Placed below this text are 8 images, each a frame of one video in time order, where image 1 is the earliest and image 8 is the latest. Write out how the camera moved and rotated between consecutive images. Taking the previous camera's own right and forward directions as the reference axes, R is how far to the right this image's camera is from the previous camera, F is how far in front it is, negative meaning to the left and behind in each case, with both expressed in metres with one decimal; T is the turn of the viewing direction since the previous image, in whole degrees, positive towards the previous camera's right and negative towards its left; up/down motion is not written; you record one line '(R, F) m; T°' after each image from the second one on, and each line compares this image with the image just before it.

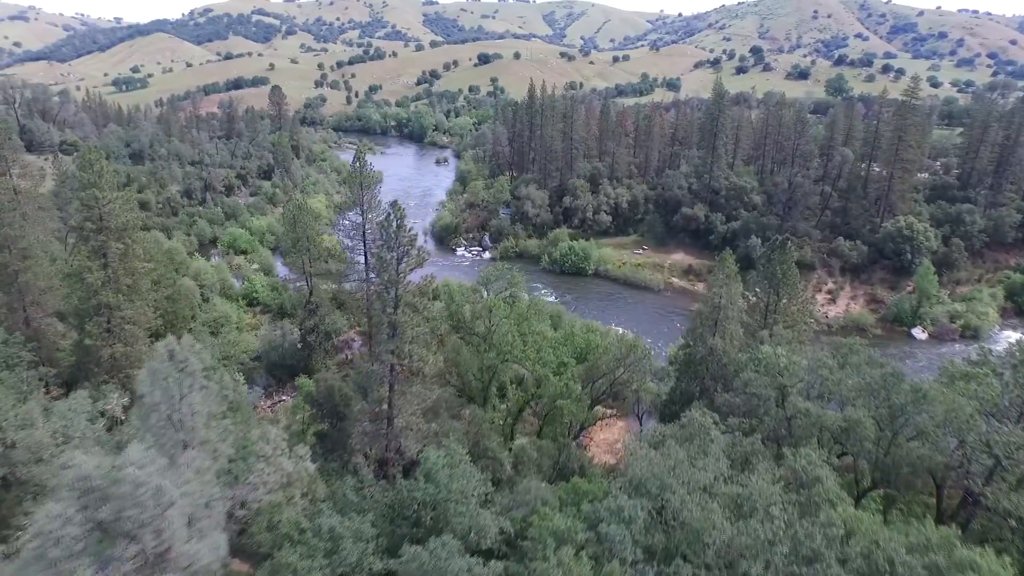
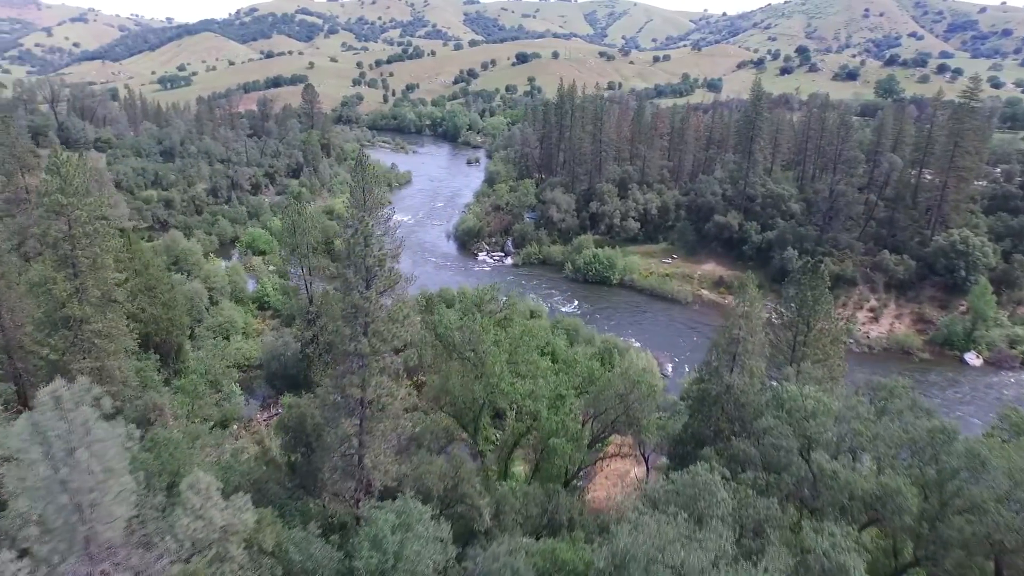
(+1.6, +2.8) m; -3°
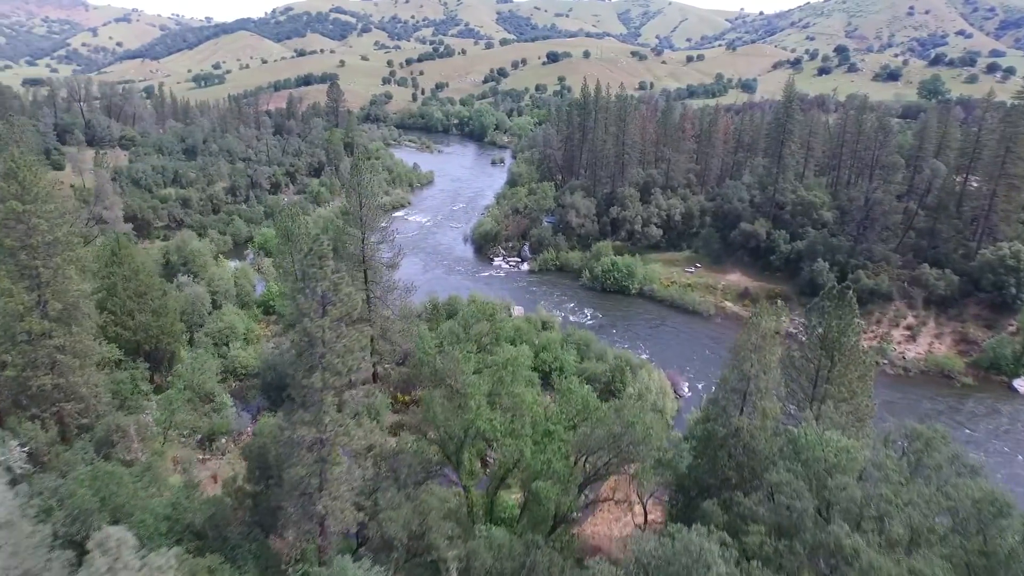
(+1.5, +2.5) m; -3°
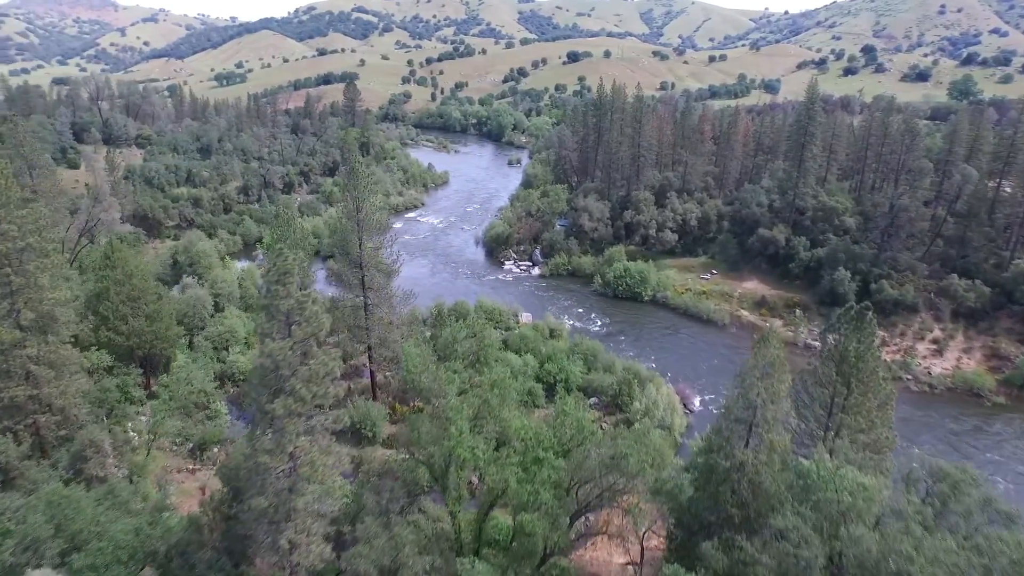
(+1.0, +1.6) m; -2°
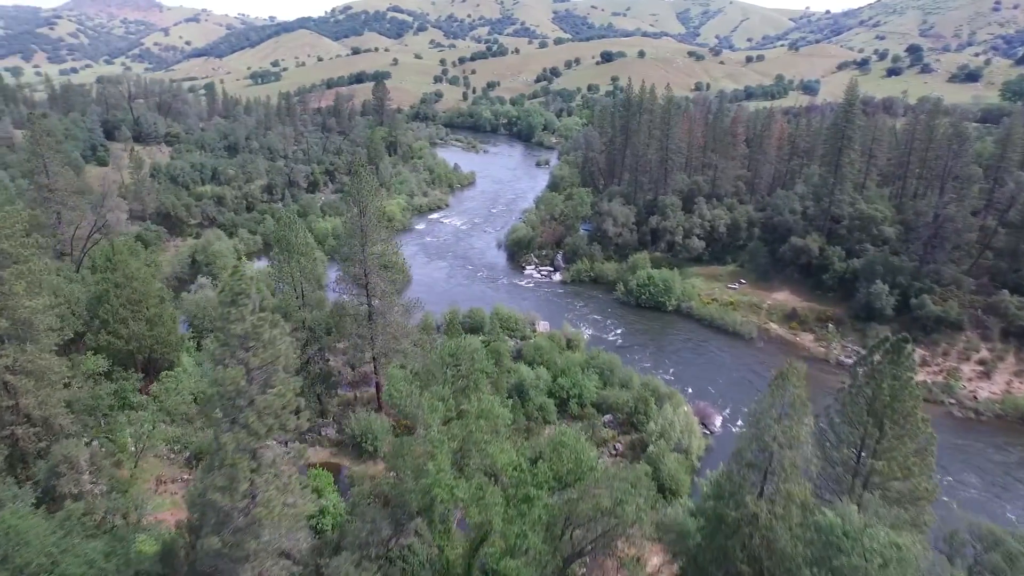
(+1.1, +1.9) m; -3°
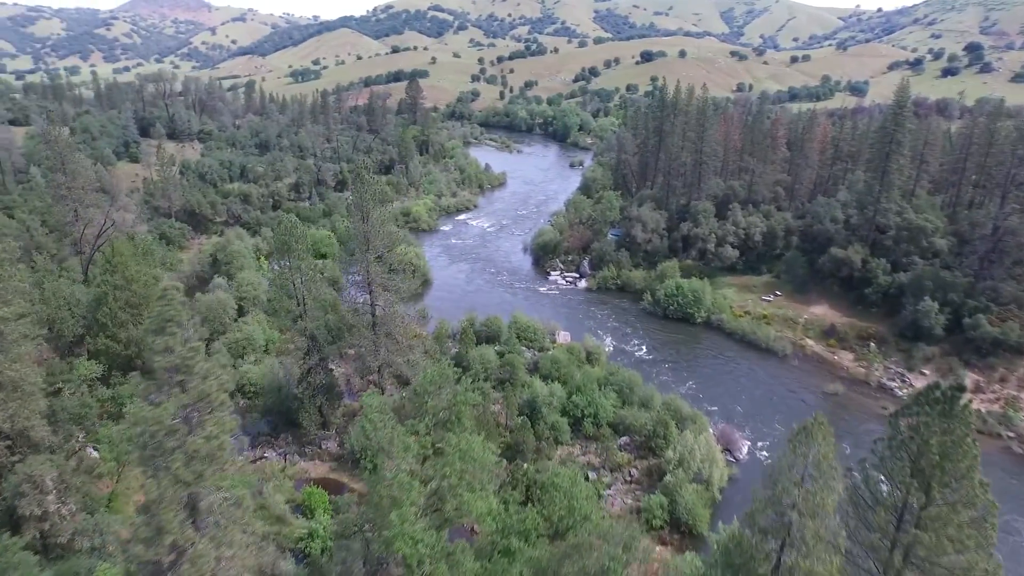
(+1.3, +2.3) m; -3°
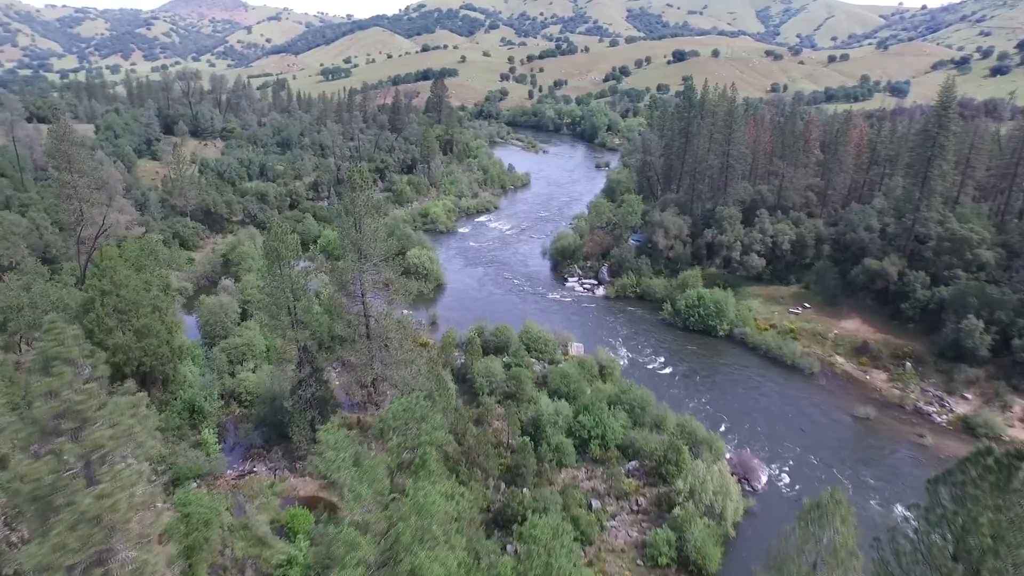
(+1.3, +2.2) m; -3°
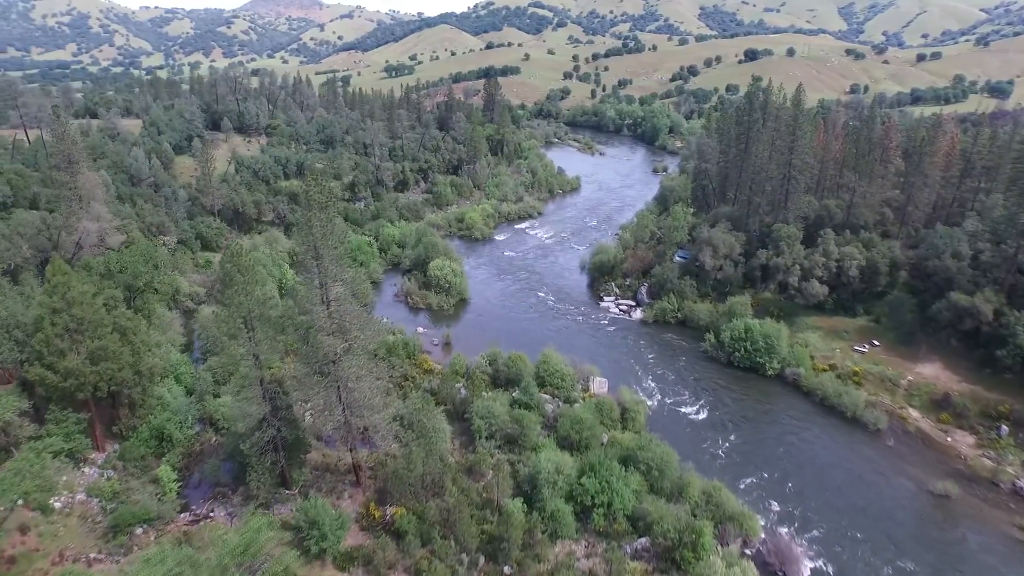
(+2.9, +5.5) m; -5°
